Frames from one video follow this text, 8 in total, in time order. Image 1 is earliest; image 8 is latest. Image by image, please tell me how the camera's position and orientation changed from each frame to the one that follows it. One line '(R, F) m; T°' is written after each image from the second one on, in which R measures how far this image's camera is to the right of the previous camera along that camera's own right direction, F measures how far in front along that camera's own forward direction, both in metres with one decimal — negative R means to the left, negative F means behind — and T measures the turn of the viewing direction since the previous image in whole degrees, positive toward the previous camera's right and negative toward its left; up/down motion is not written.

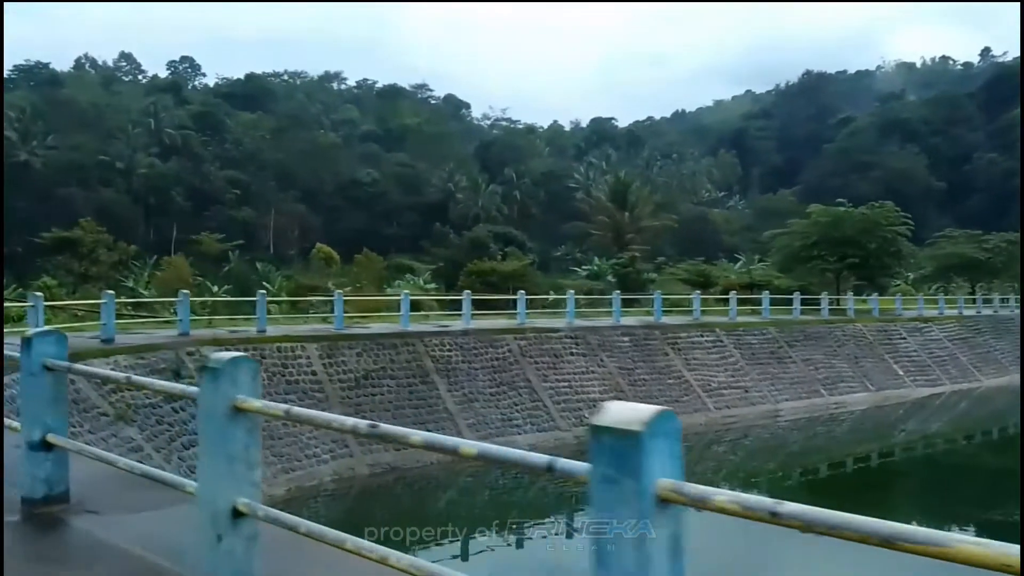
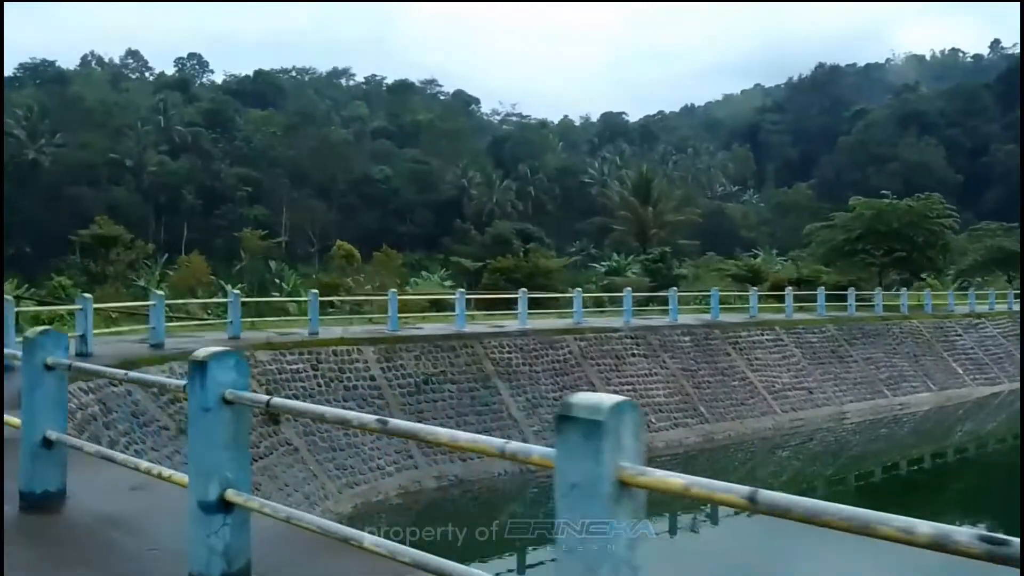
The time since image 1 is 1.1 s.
(-1.2, +1.1) m; 0°
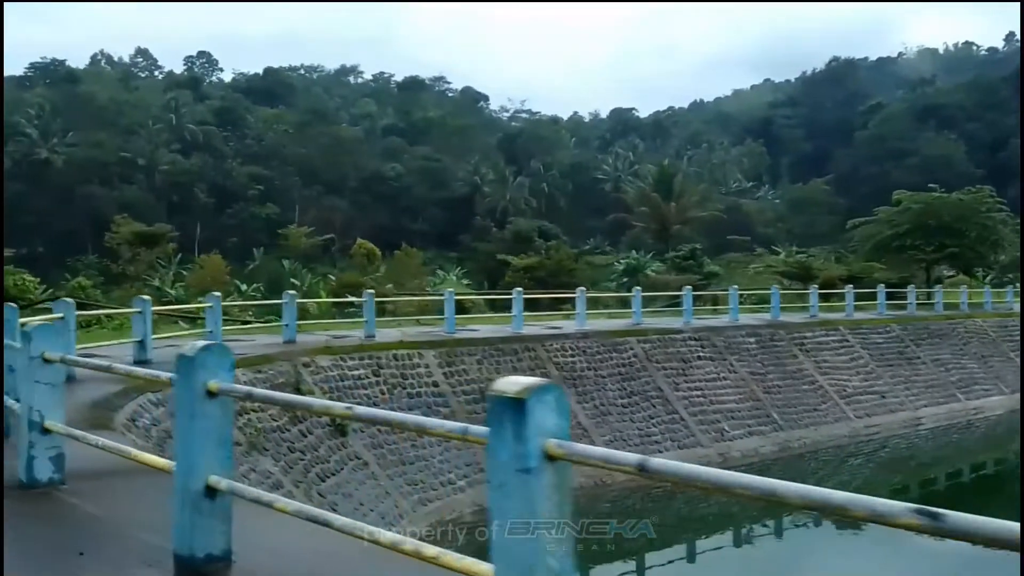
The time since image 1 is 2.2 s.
(-1.1, +1.0) m; 0°
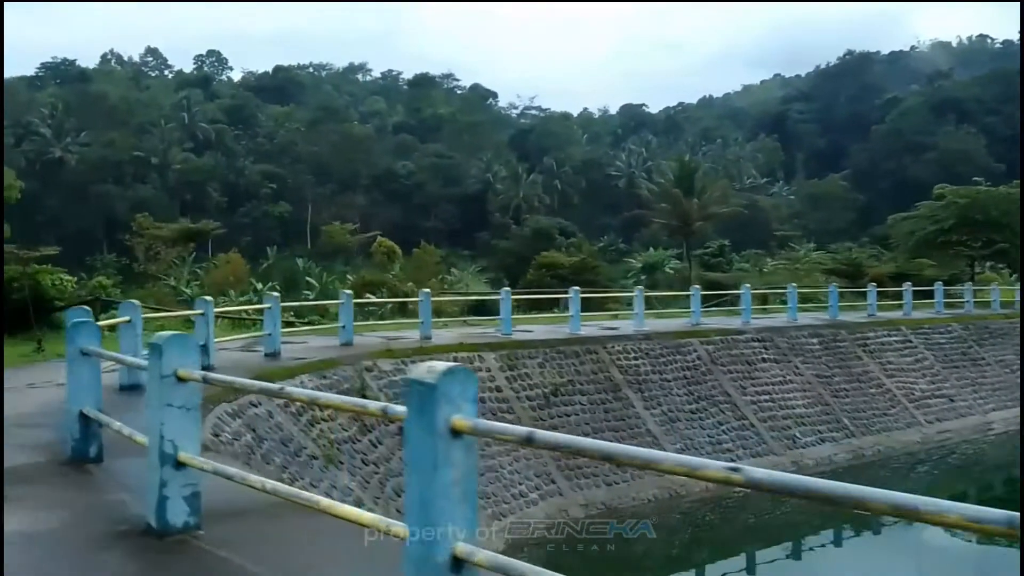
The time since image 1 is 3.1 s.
(-1.0, +0.8) m; 0°
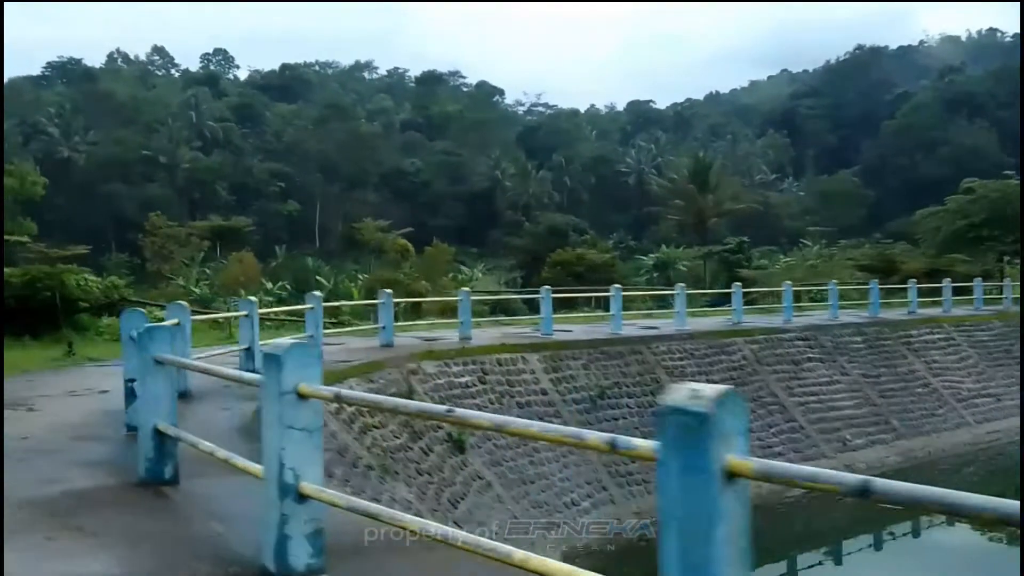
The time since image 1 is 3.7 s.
(-0.6, +0.5) m; 0°
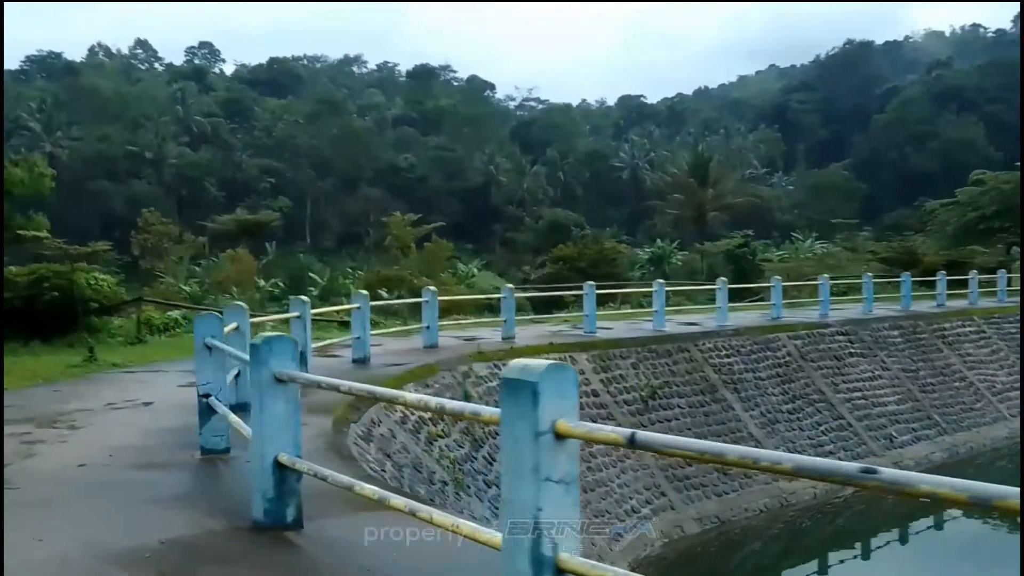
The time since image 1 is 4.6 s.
(-0.9, +0.7) m; +1°
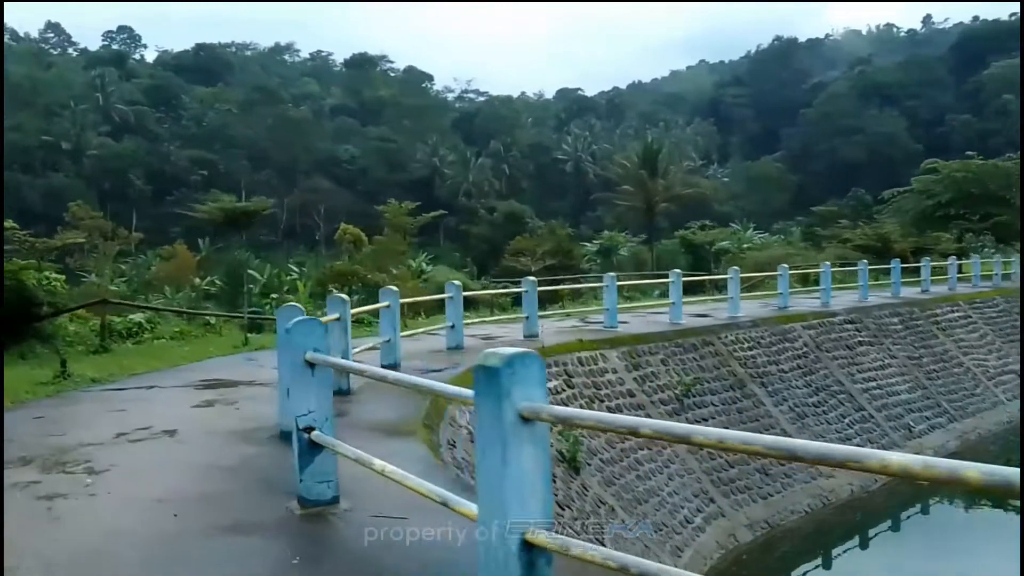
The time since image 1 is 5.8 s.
(-1.2, +1.1) m; +4°
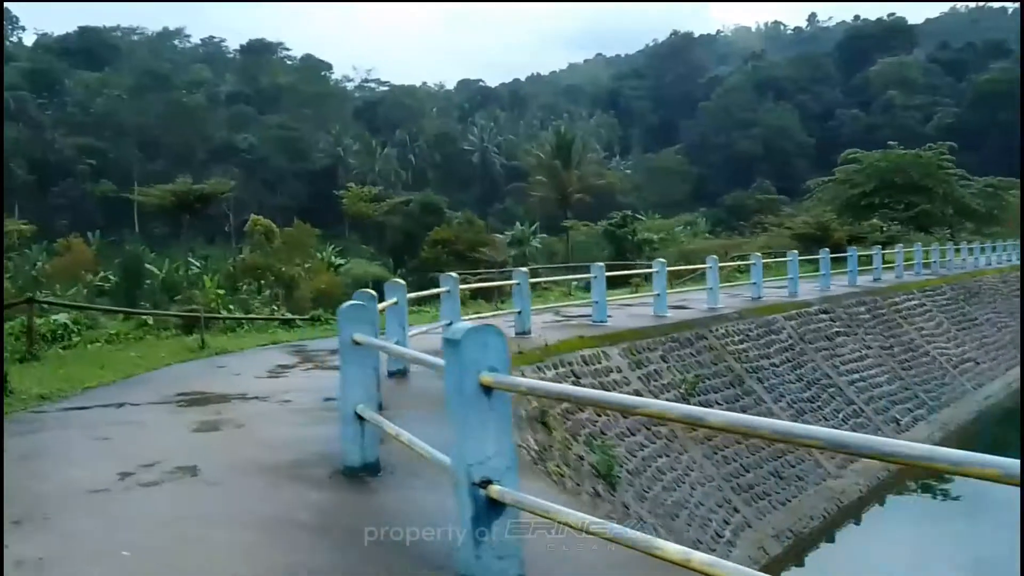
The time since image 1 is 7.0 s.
(-1.1, +1.3) m; +7°
